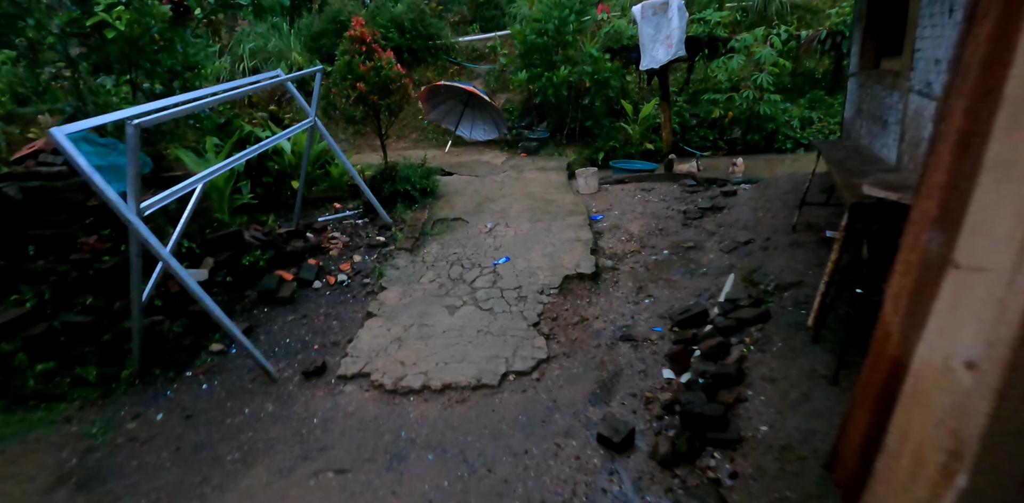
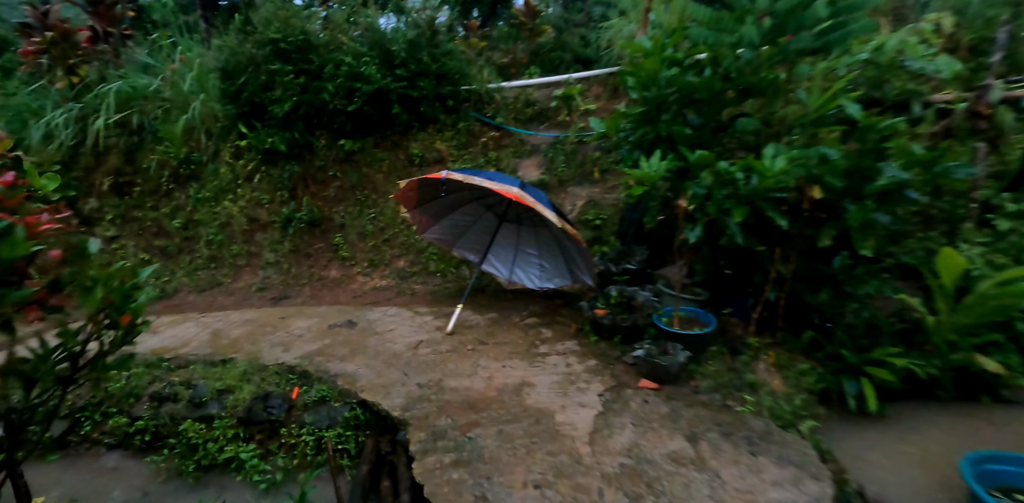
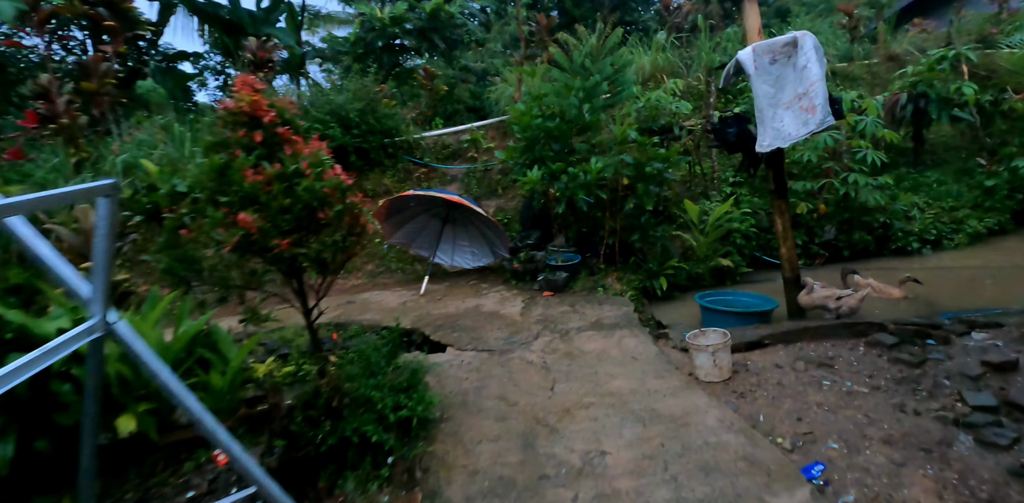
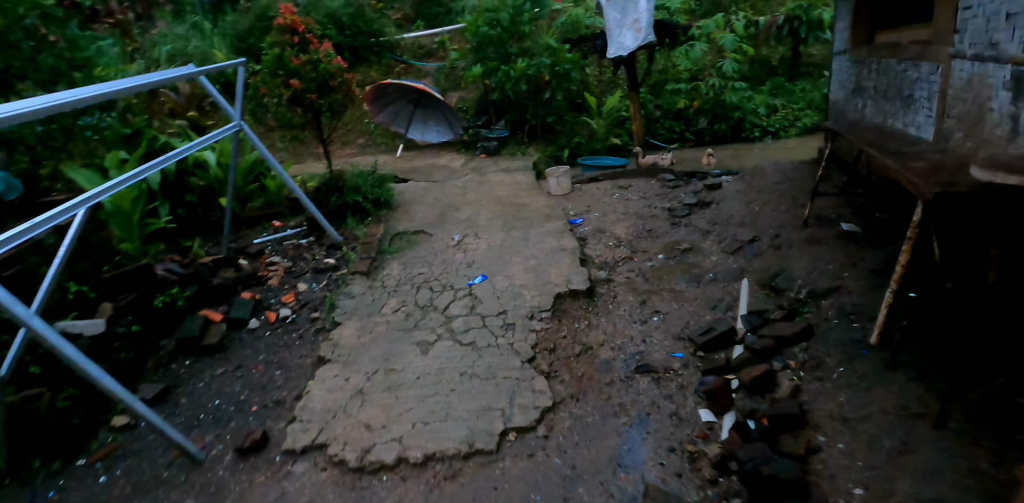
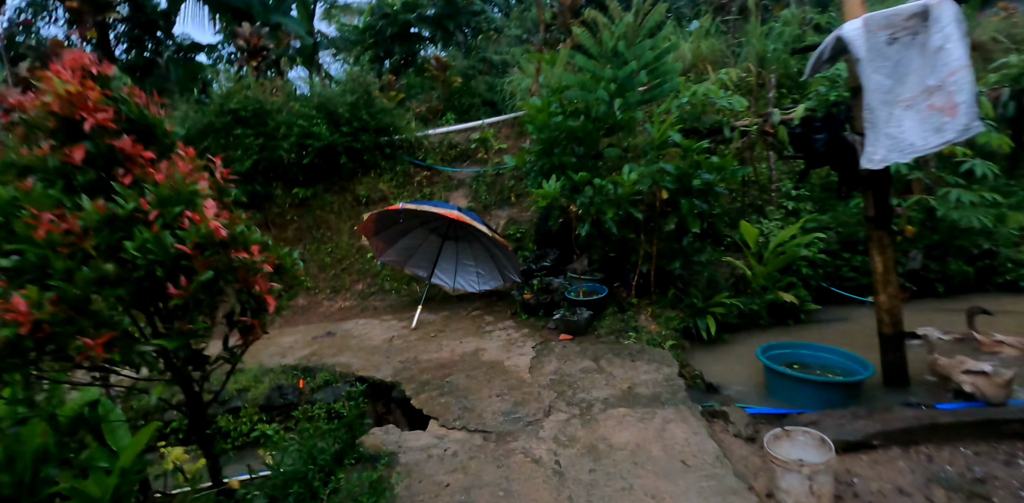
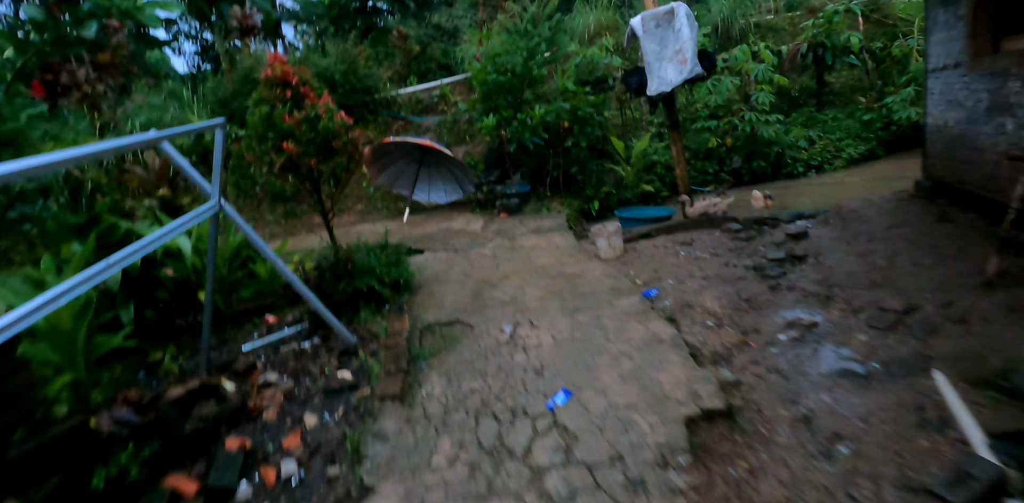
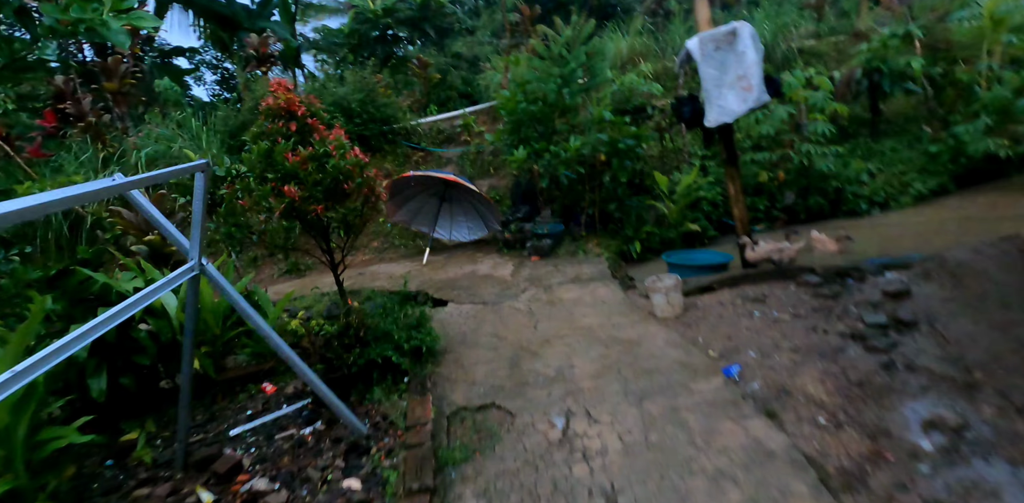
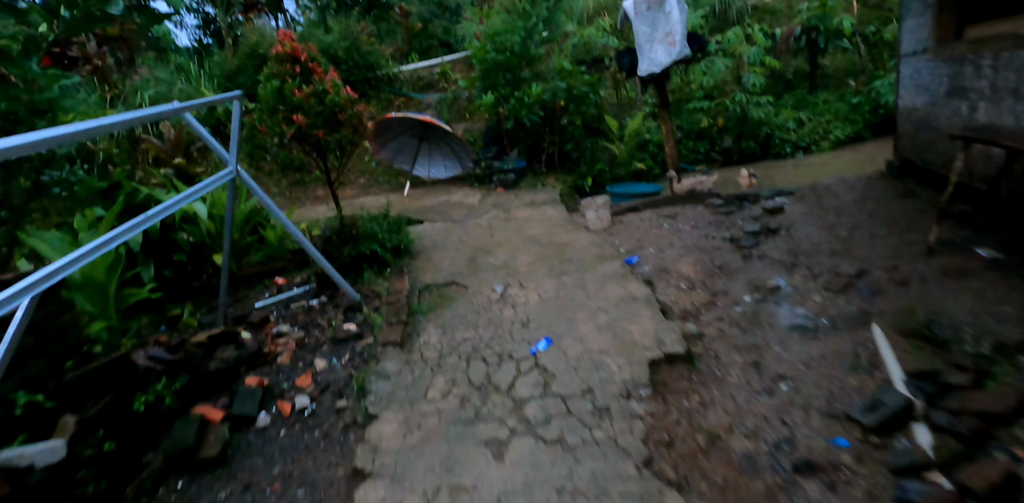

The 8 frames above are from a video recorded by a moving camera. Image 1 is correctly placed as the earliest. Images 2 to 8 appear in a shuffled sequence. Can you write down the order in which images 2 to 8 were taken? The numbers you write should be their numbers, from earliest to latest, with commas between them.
4, 8, 6, 7, 3, 5, 2
